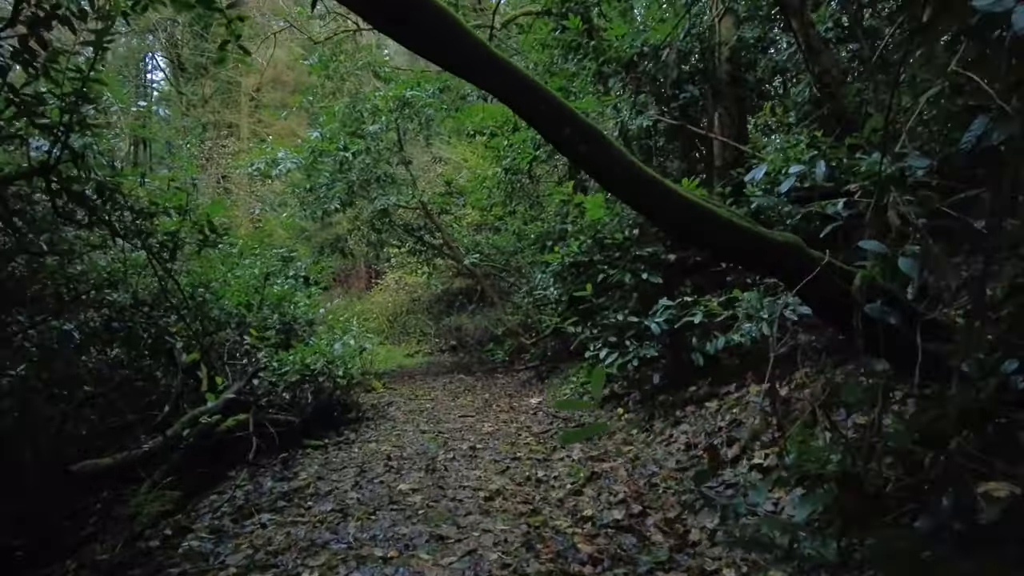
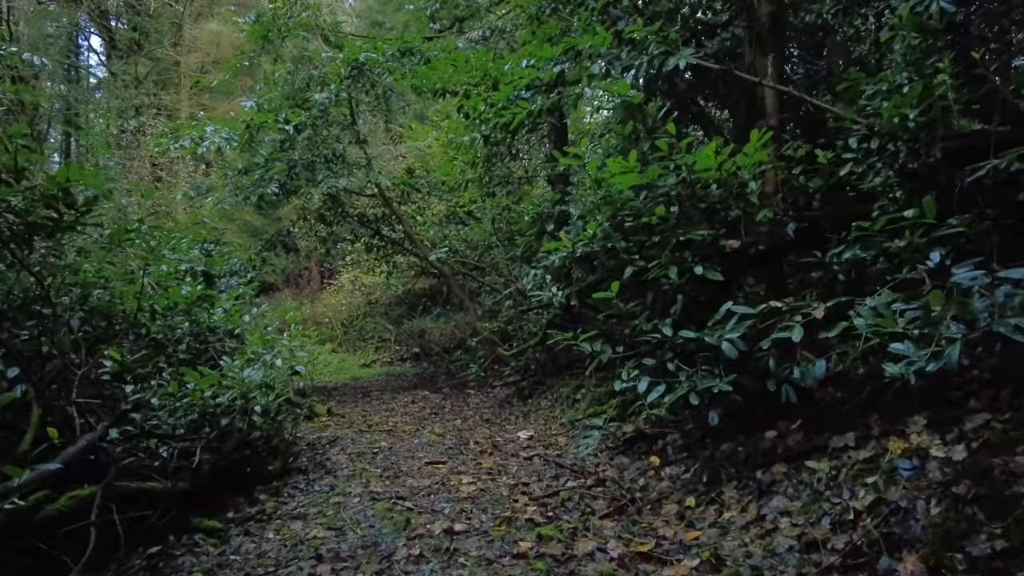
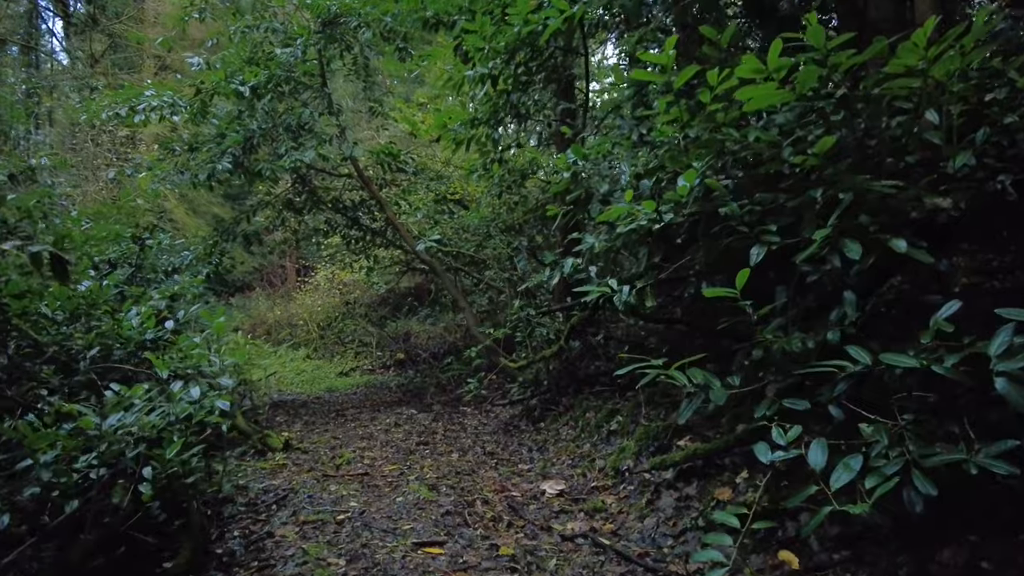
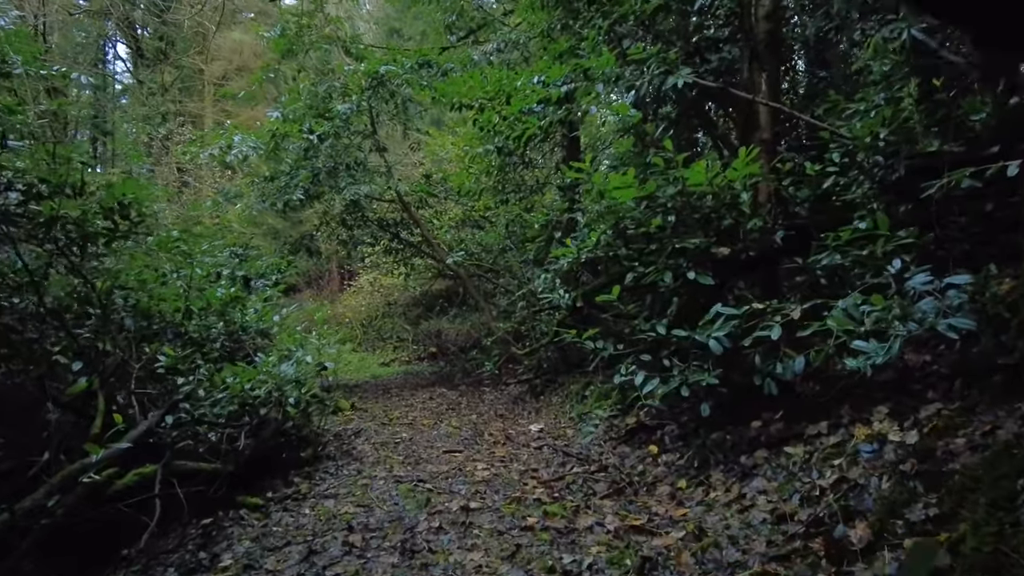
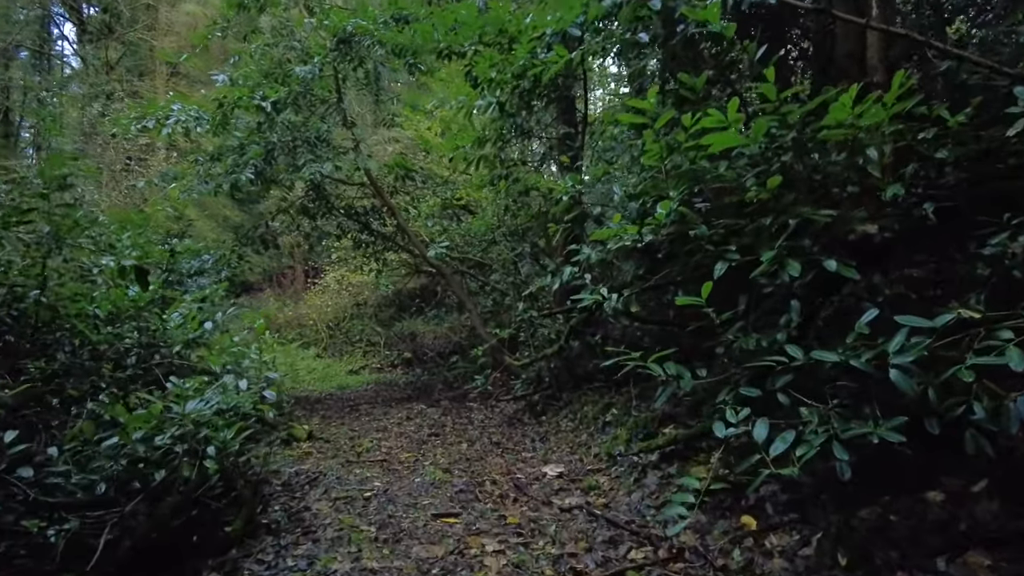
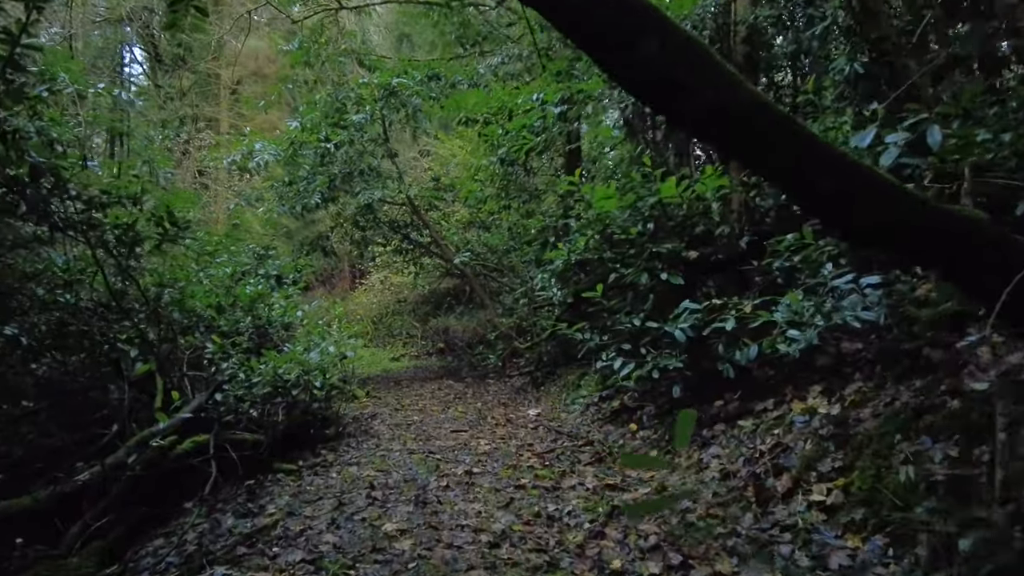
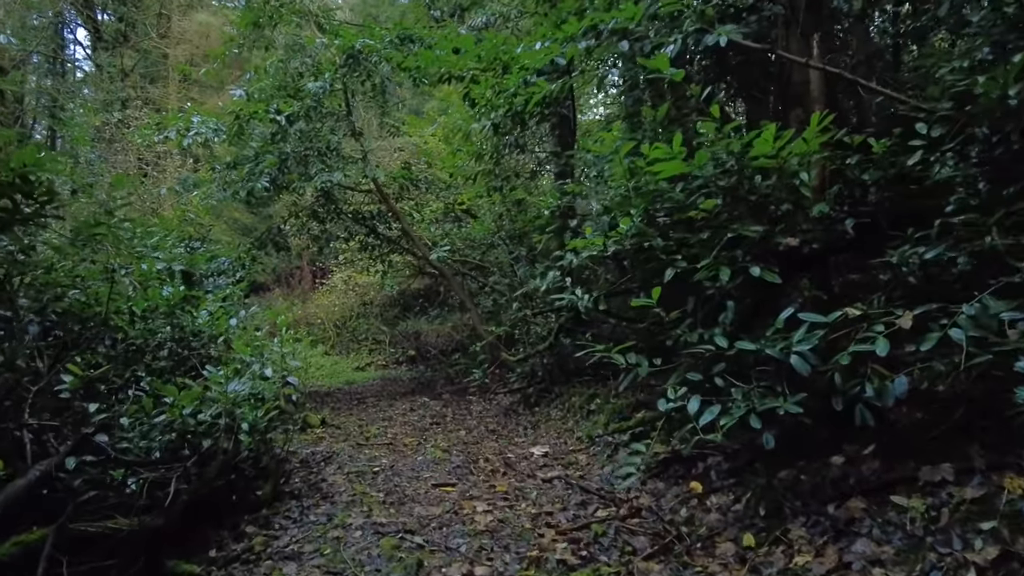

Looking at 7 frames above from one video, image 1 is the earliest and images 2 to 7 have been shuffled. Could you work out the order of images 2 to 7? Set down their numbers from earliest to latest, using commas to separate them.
6, 4, 2, 7, 5, 3
